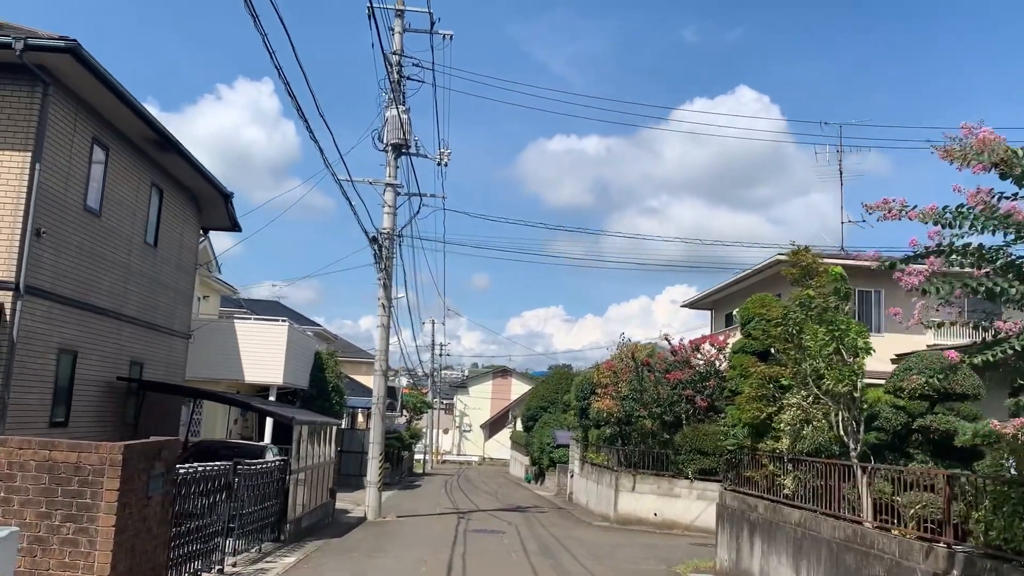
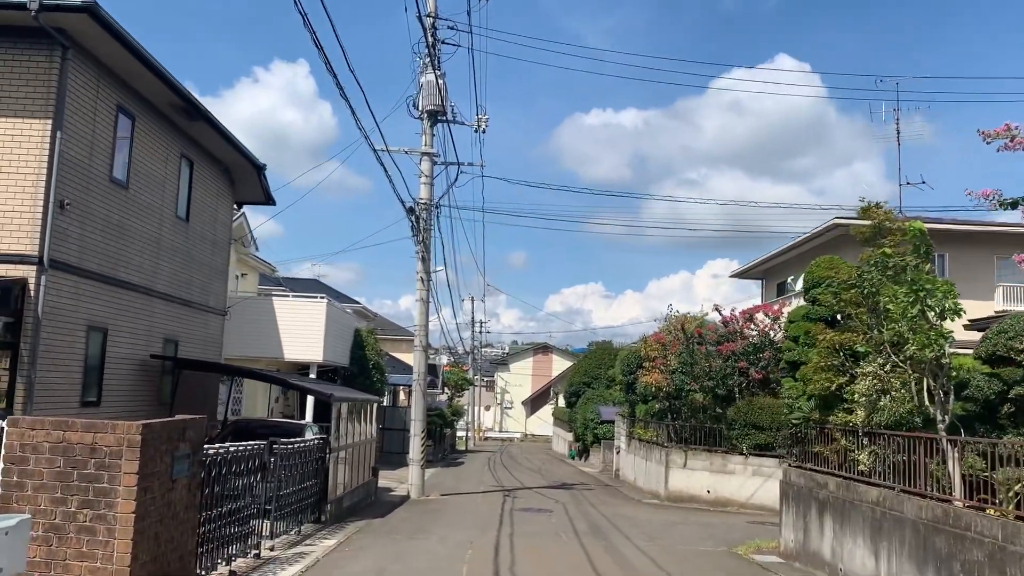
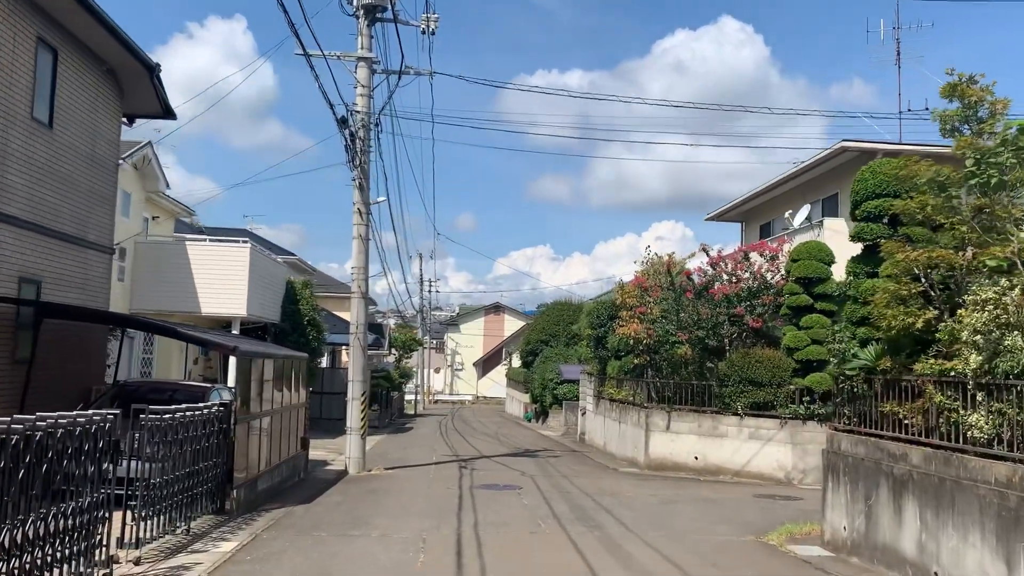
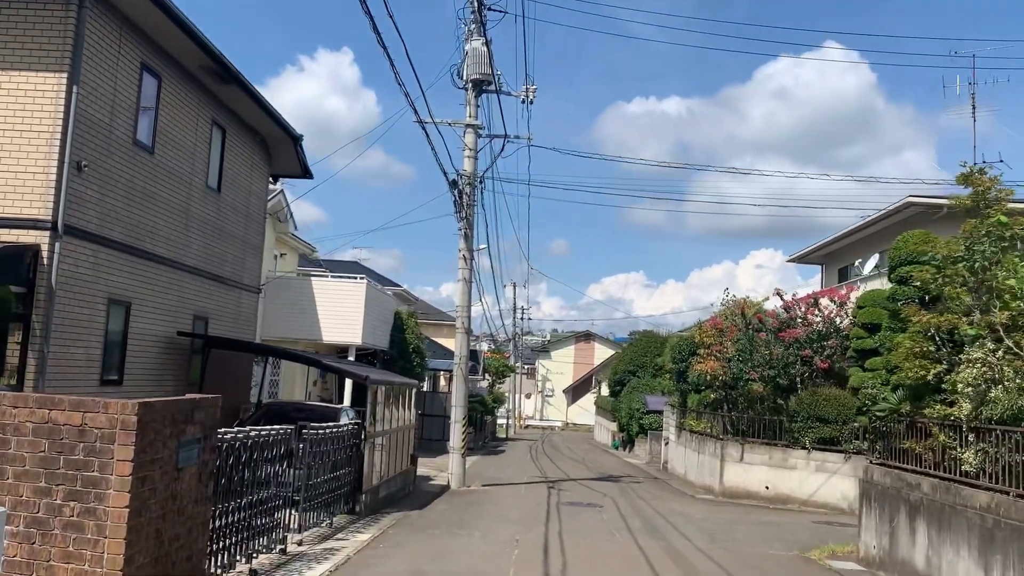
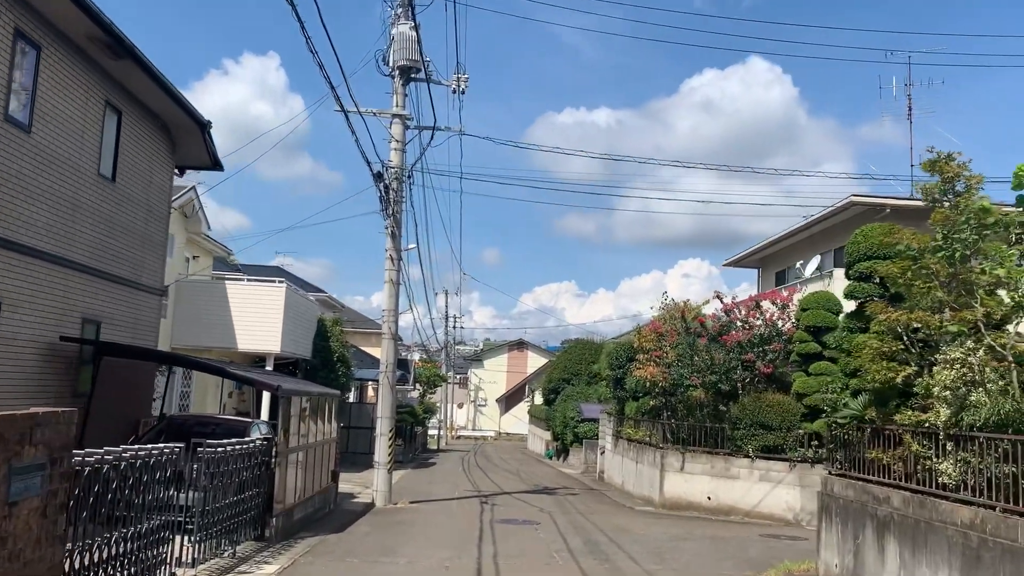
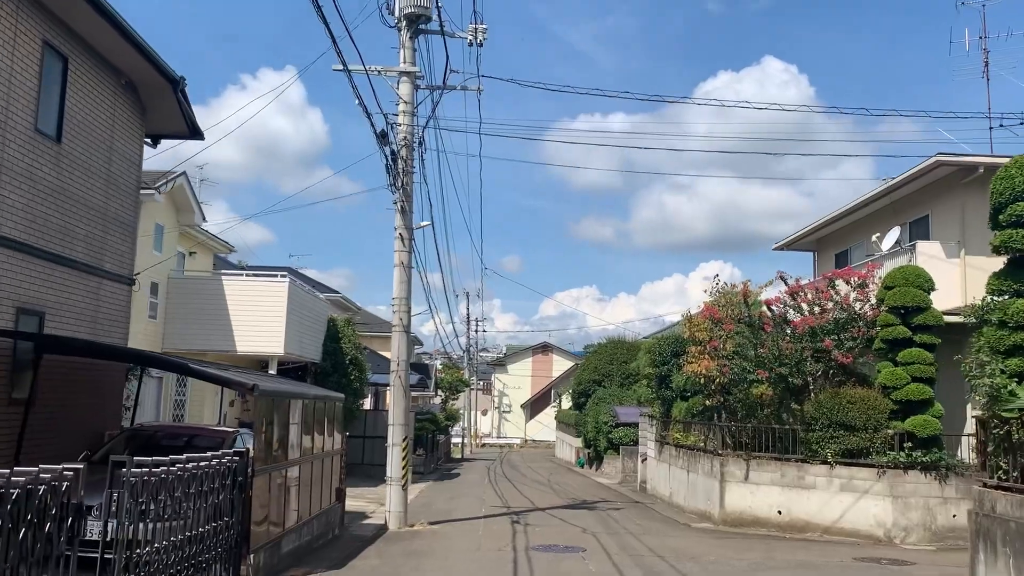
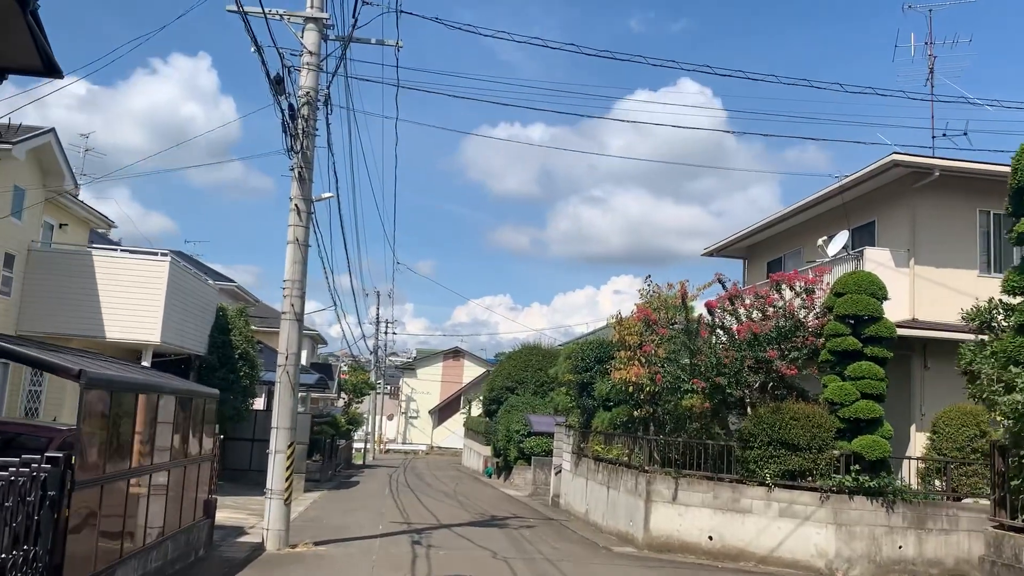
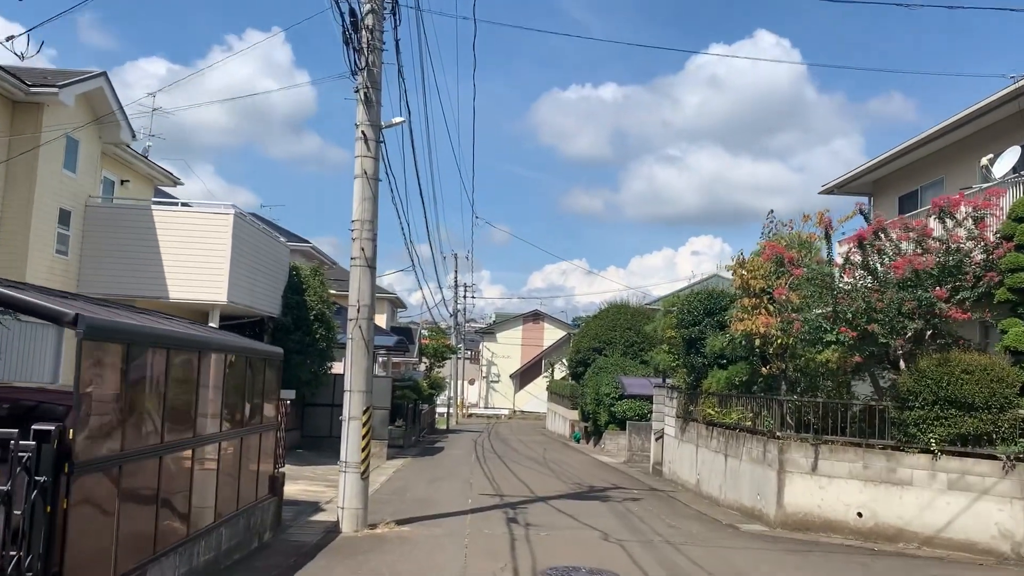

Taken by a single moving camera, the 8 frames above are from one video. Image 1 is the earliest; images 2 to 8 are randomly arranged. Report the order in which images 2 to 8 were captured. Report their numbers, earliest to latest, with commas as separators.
2, 4, 5, 3, 6, 7, 8
